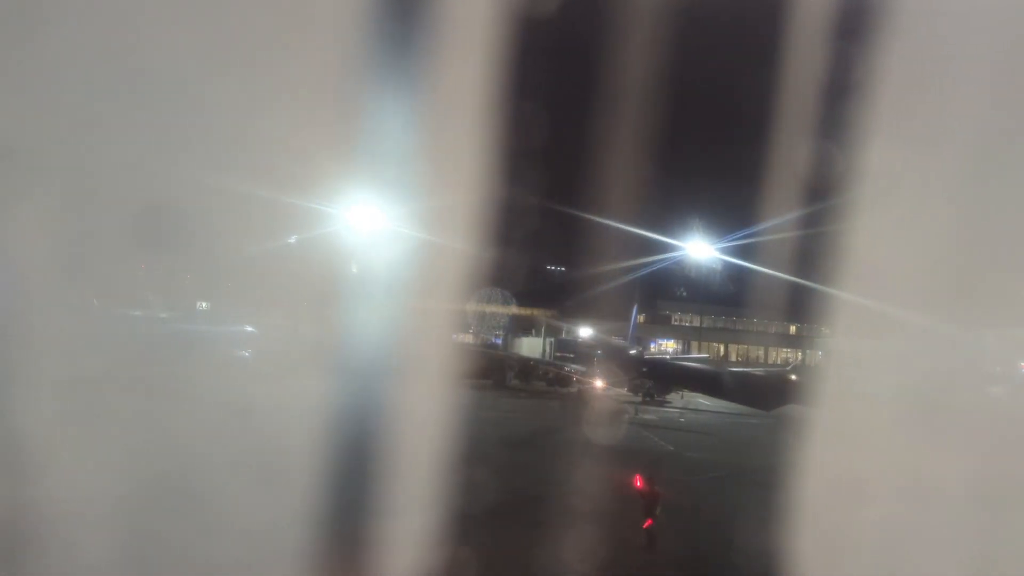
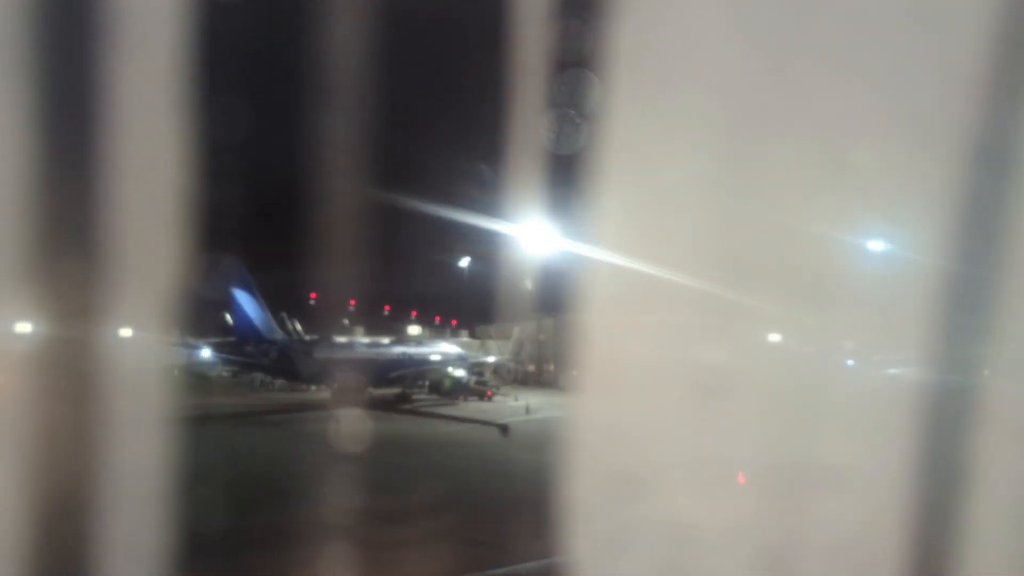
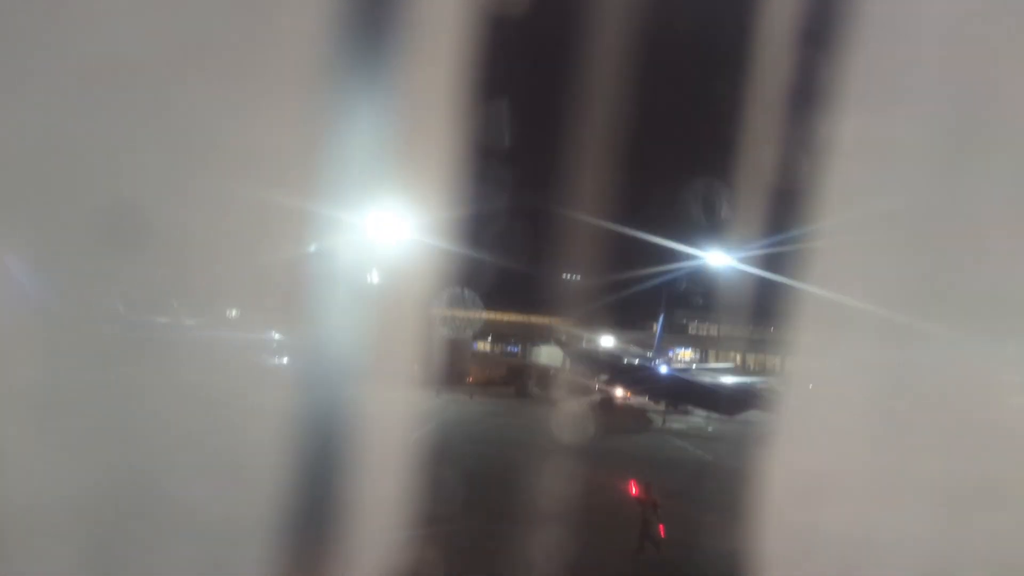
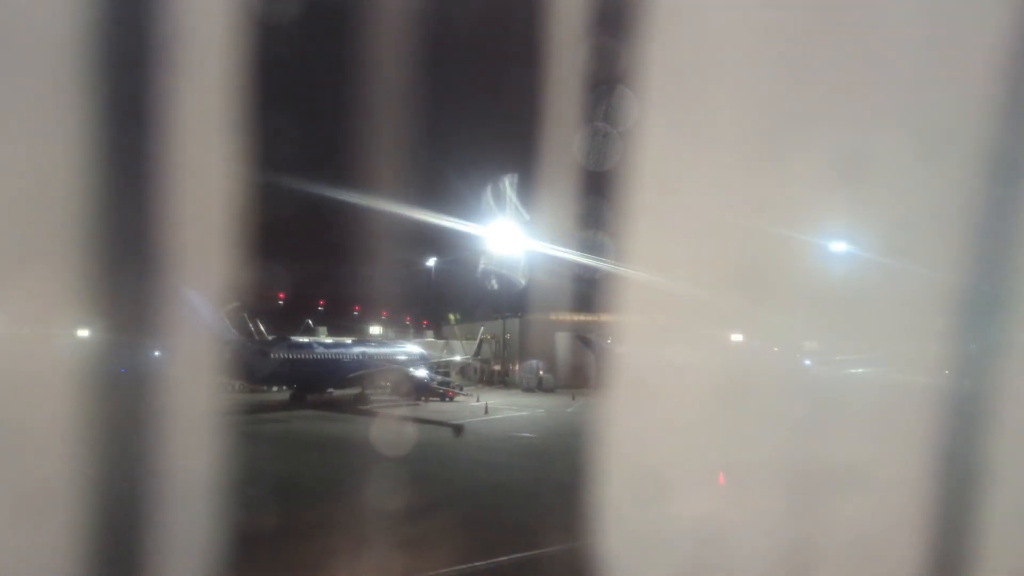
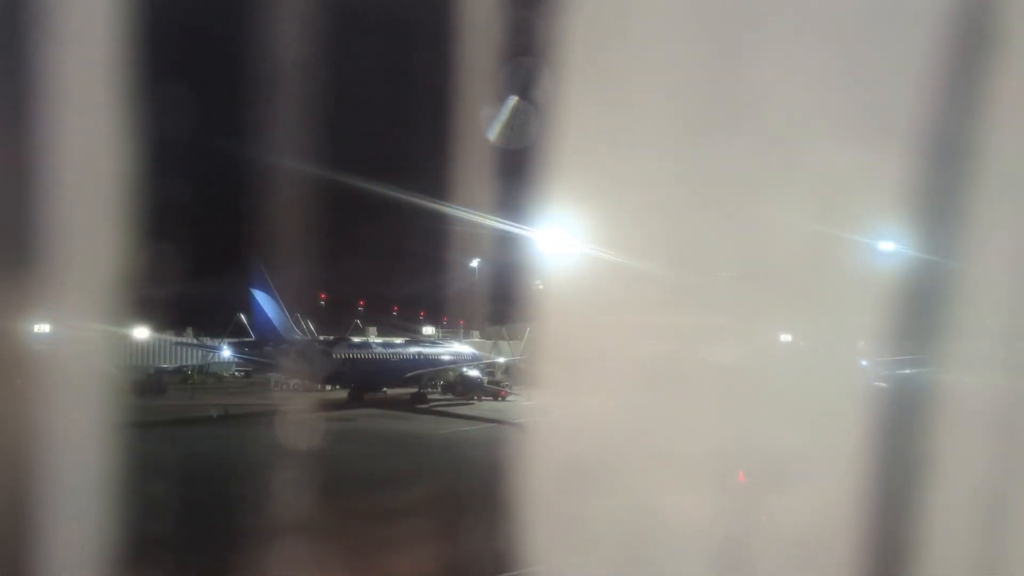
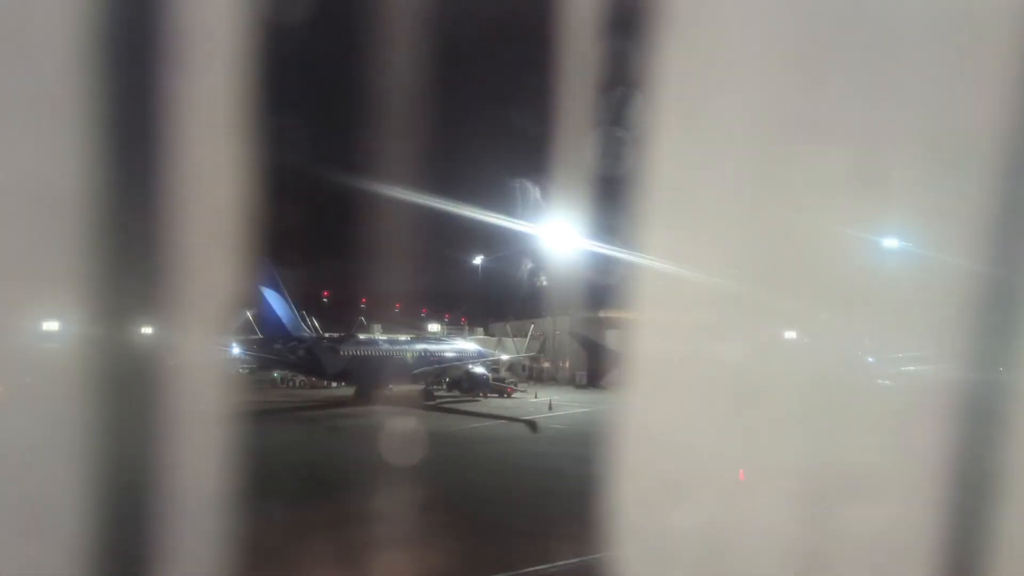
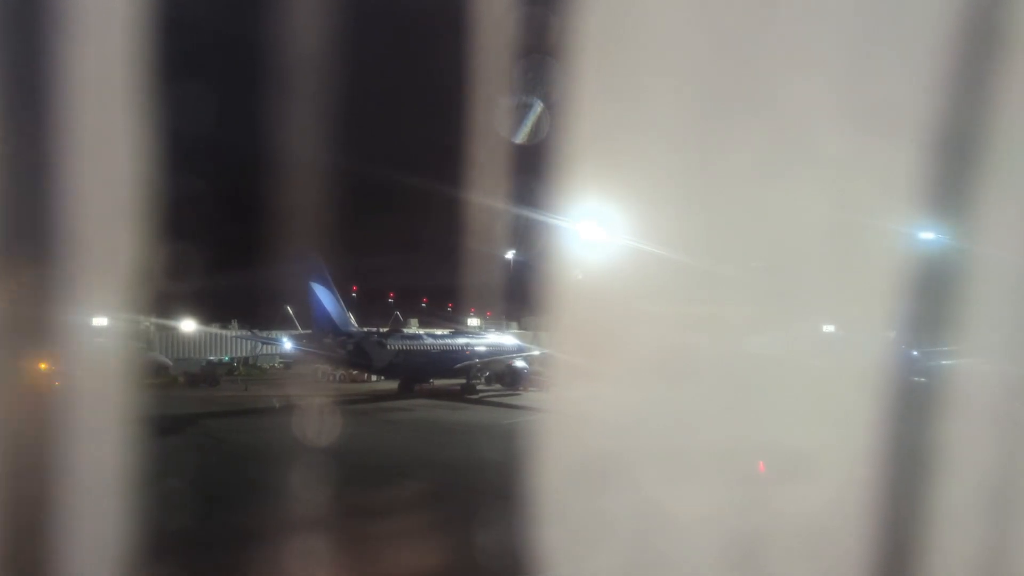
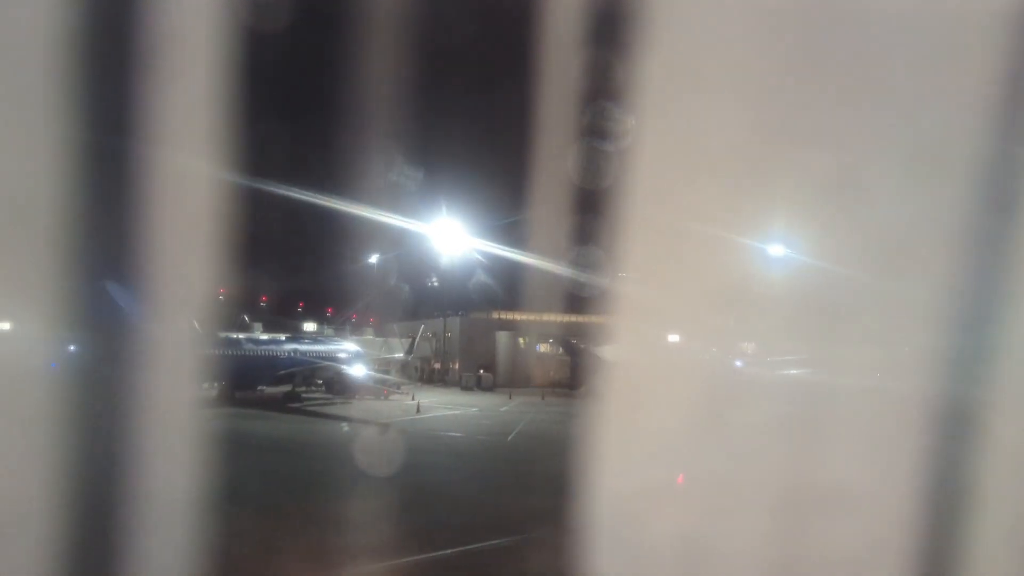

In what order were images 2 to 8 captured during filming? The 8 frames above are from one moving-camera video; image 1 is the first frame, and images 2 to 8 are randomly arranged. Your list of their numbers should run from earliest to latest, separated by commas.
3, 8, 4, 2, 5, 6, 7
